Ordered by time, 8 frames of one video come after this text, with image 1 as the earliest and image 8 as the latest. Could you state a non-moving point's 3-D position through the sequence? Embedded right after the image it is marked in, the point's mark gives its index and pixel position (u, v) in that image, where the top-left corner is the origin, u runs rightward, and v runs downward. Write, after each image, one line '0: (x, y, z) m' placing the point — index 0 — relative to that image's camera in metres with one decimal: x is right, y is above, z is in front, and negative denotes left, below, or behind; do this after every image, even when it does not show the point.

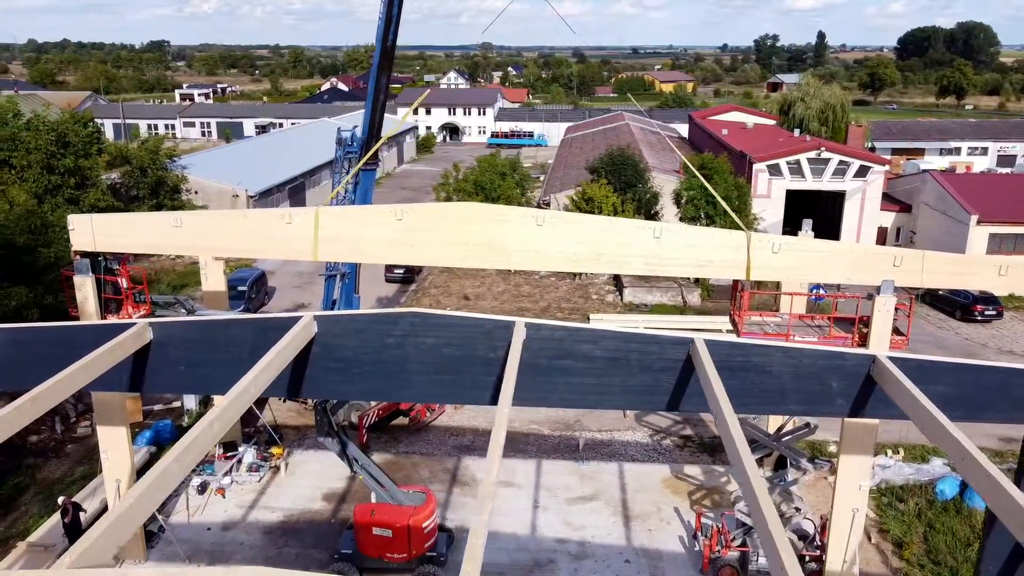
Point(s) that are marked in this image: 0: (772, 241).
0: (+2.4, +0.4, +6.8) m
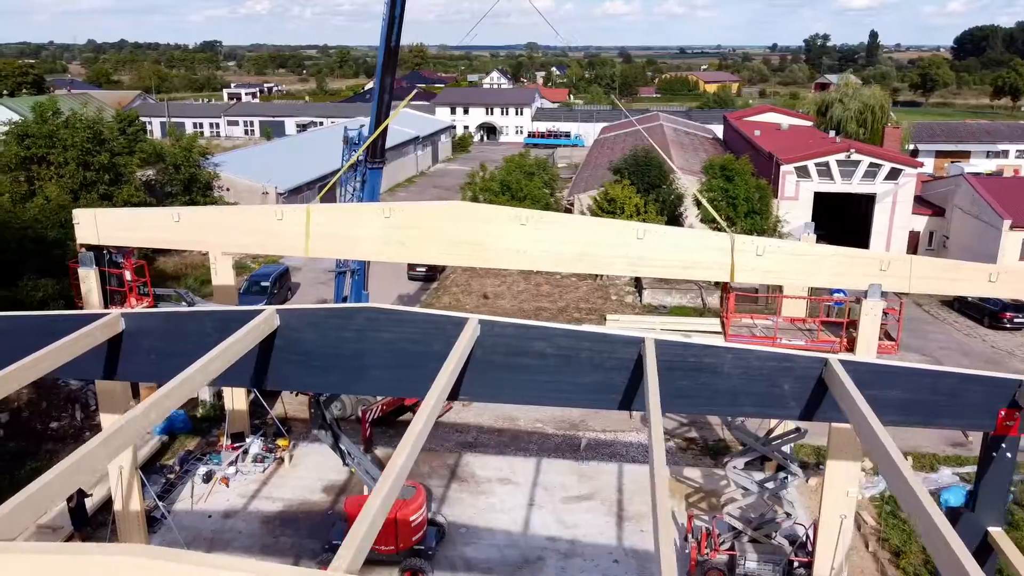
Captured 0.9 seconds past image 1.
0: (+2.3, +0.4, +6.8) m
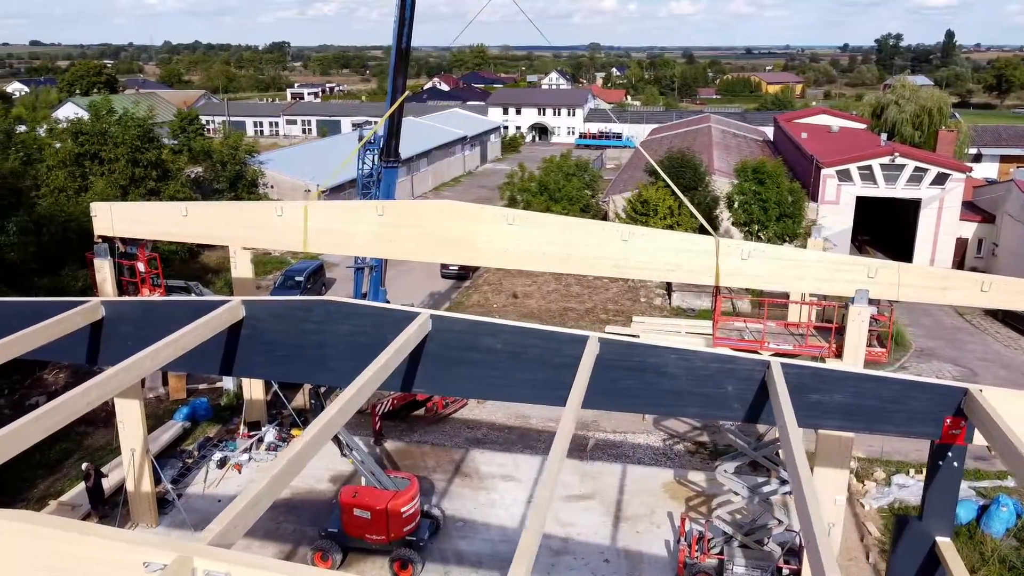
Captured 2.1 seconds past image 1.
0: (+2.1, +0.4, +6.7) m
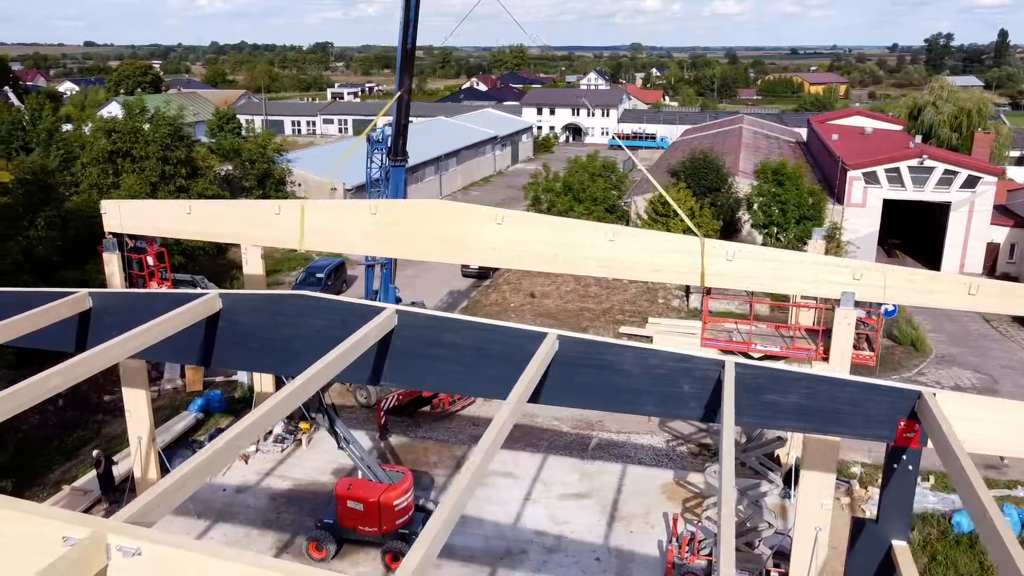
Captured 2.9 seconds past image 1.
0: (+2.0, +0.4, +6.7) m
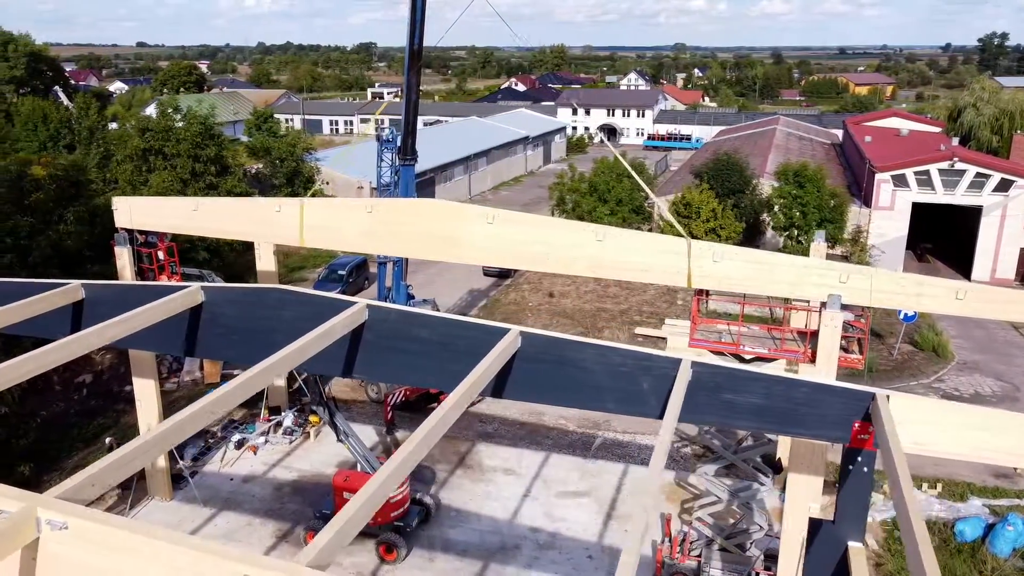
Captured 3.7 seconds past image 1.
0: (+1.9, +0.4, +6.8) m
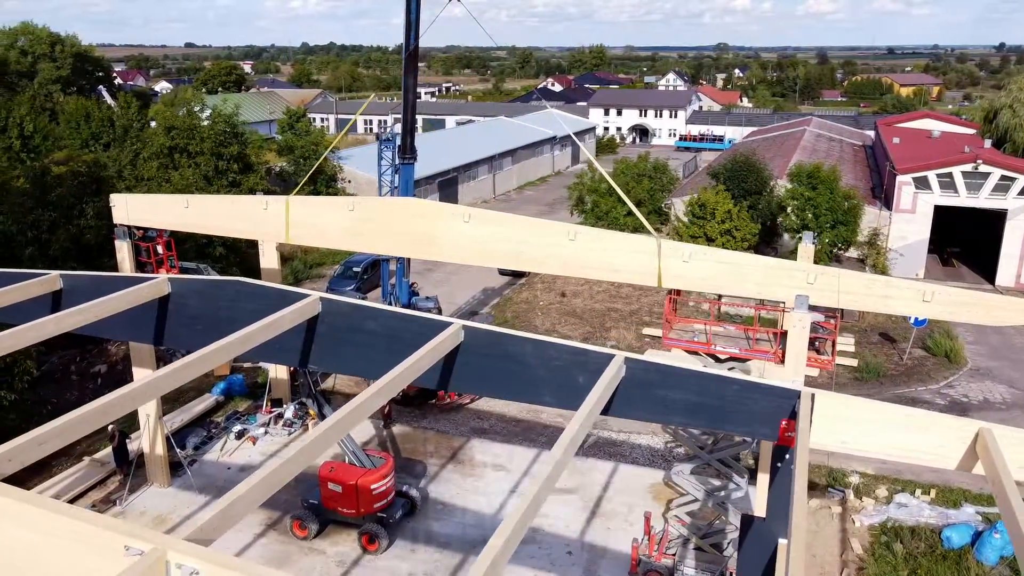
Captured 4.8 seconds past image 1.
0: (+1.6, +0.4, +6.8) m
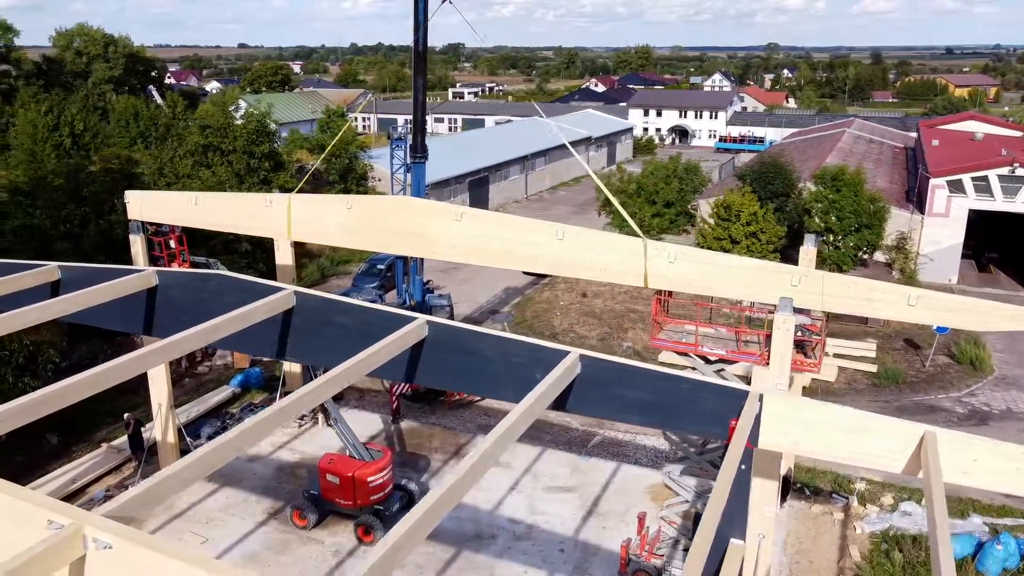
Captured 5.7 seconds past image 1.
0: (+1.5, +0.4, +6.8) m
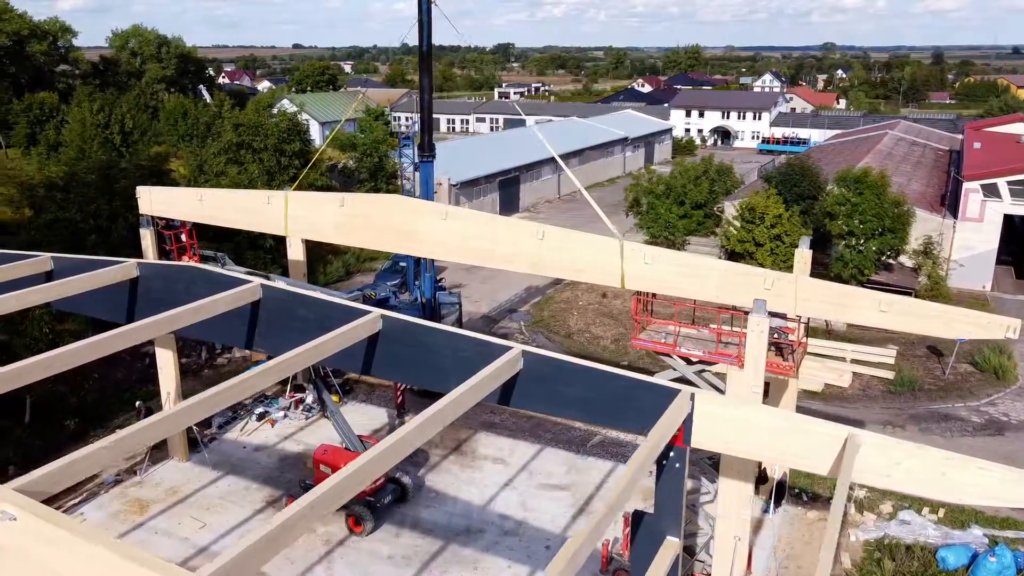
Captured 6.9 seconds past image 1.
0: (+1.3, +0.4, +6.9) m
